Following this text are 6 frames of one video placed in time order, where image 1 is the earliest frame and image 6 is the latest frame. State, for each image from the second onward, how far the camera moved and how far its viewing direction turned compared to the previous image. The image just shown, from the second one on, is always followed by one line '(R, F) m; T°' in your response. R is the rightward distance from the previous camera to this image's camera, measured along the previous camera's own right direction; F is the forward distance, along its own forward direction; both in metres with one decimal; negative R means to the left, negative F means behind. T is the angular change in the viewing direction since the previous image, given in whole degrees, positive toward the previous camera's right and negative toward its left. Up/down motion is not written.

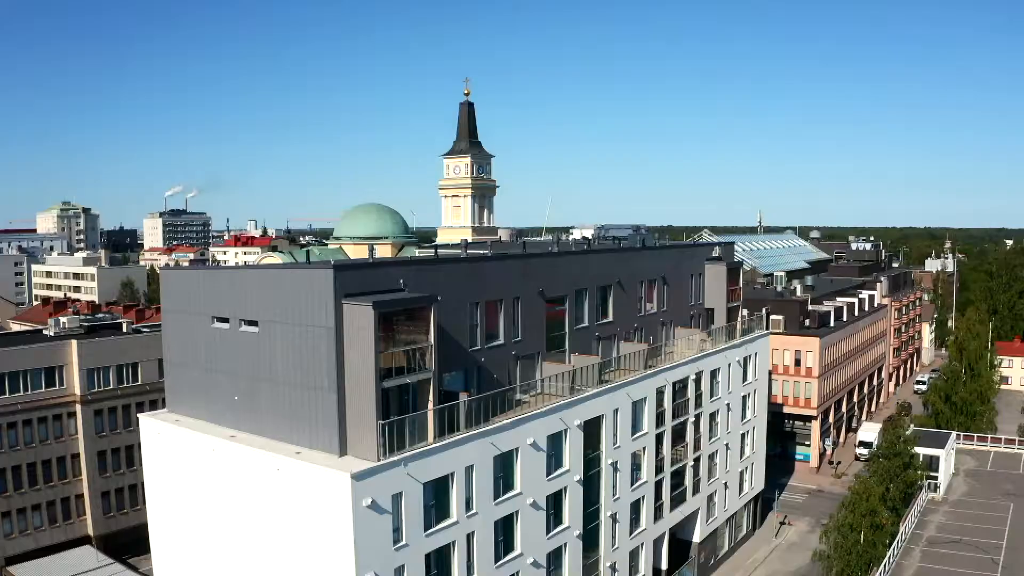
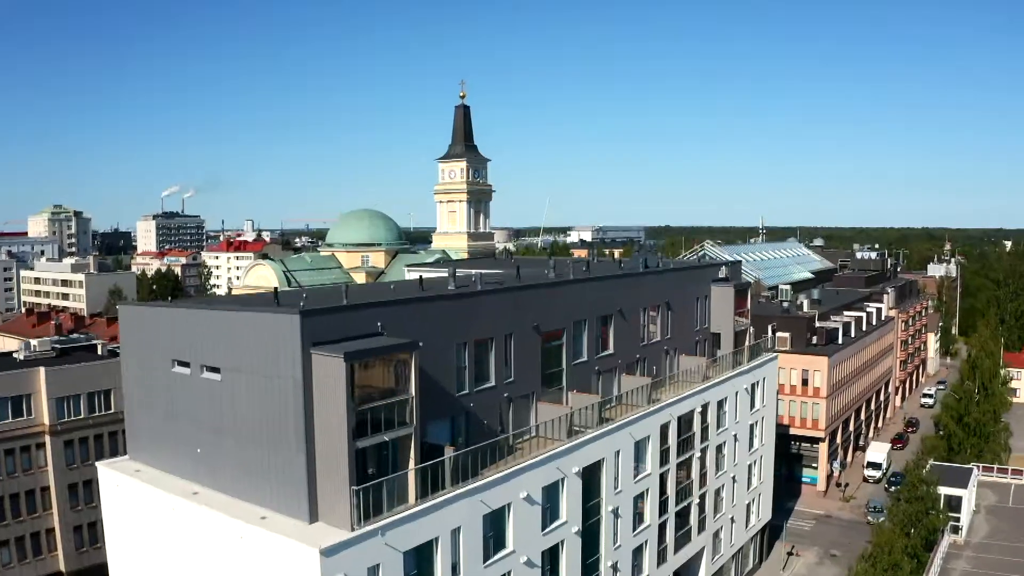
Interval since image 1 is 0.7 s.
(+0.1, +1.6) m; 0°
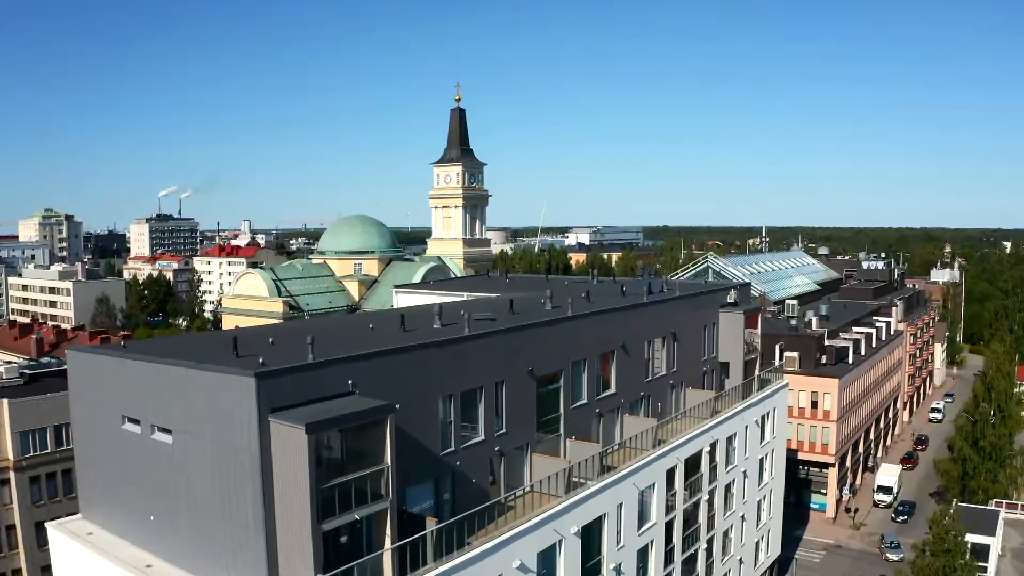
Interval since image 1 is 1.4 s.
(+0.1, +1.7) m; 0°
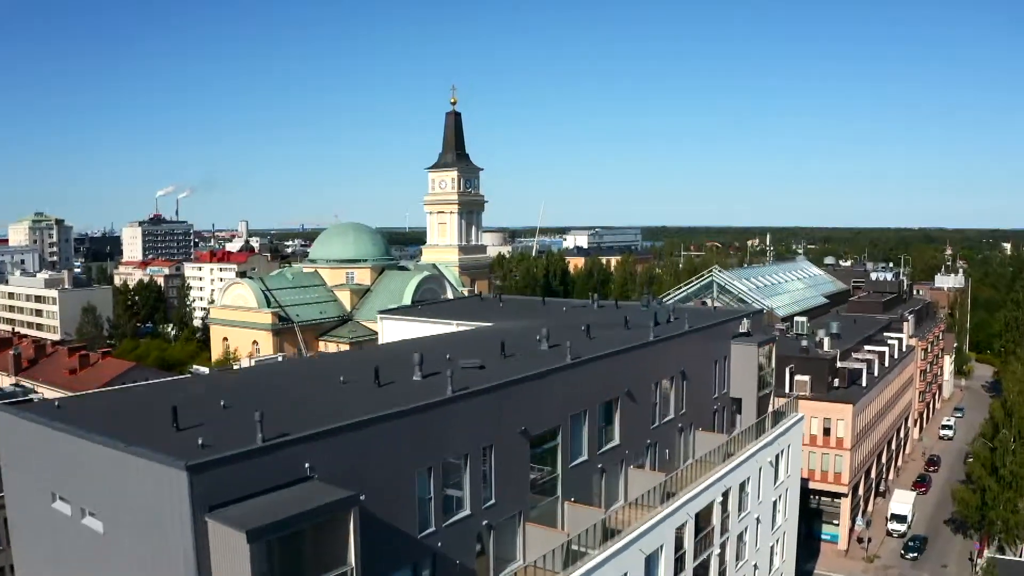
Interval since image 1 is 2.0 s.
(+0.1, +1.9) m; 0°
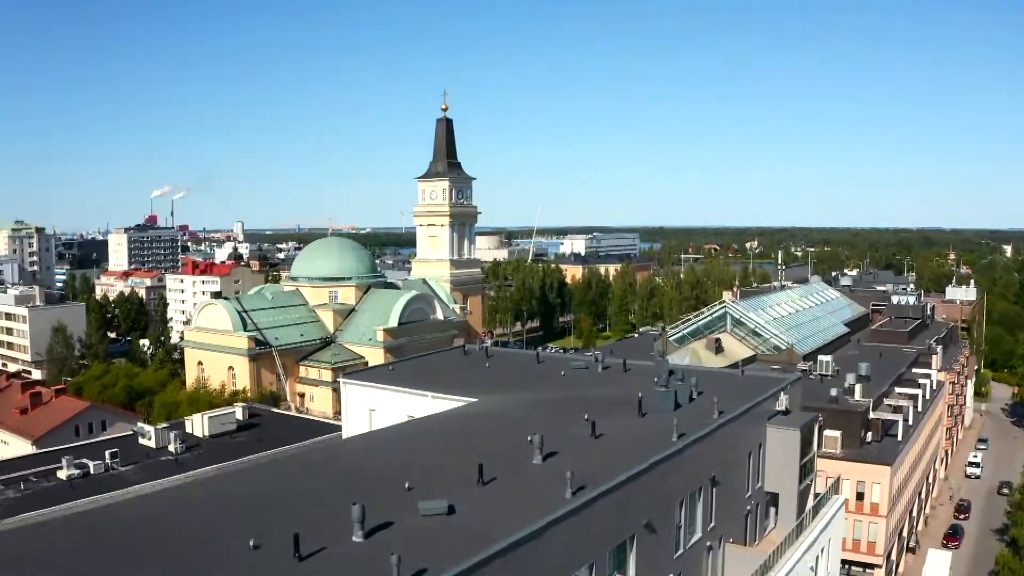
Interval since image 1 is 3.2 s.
(+0.2, +4.0) m; 0°
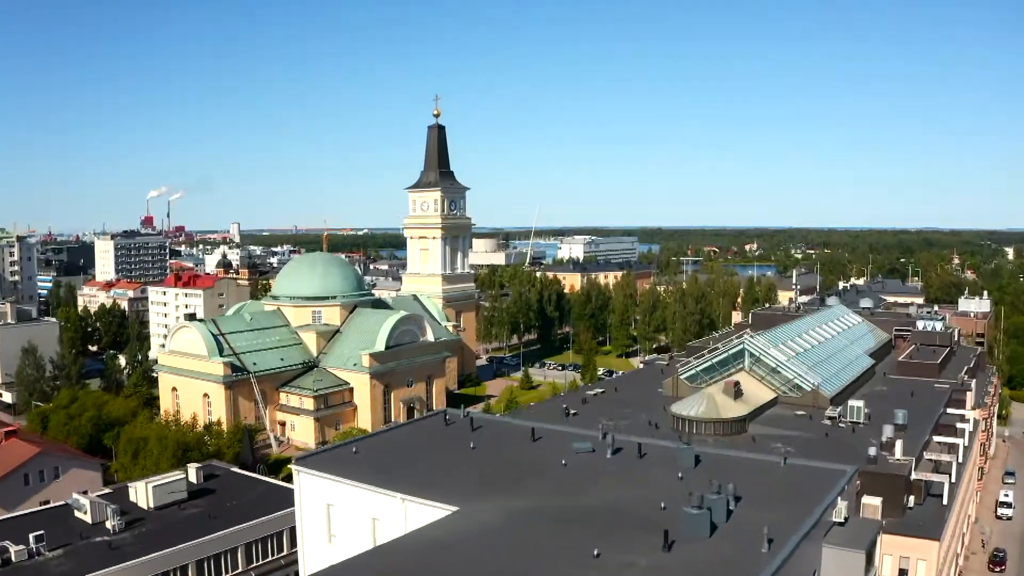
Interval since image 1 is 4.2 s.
(+0.2, +3.8) m; 0°
